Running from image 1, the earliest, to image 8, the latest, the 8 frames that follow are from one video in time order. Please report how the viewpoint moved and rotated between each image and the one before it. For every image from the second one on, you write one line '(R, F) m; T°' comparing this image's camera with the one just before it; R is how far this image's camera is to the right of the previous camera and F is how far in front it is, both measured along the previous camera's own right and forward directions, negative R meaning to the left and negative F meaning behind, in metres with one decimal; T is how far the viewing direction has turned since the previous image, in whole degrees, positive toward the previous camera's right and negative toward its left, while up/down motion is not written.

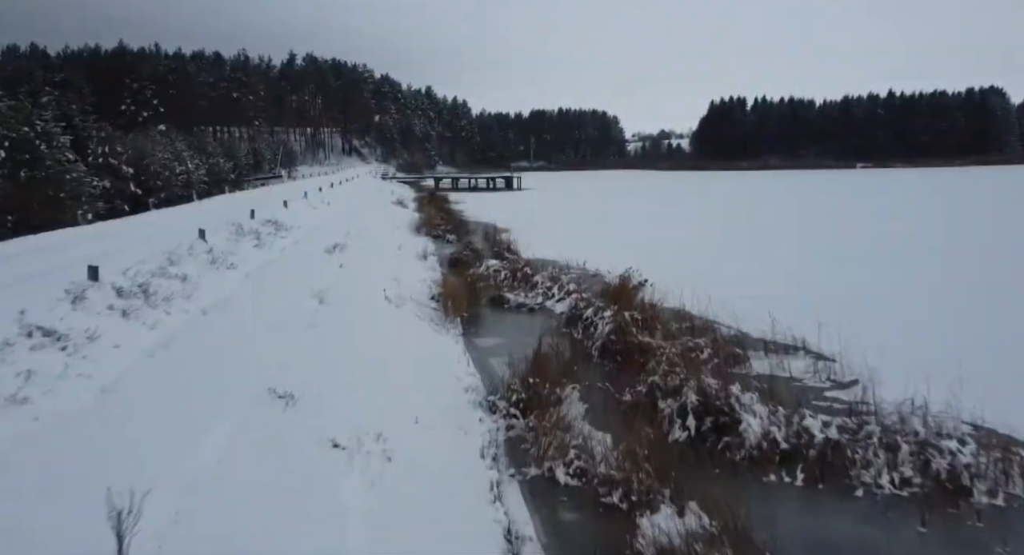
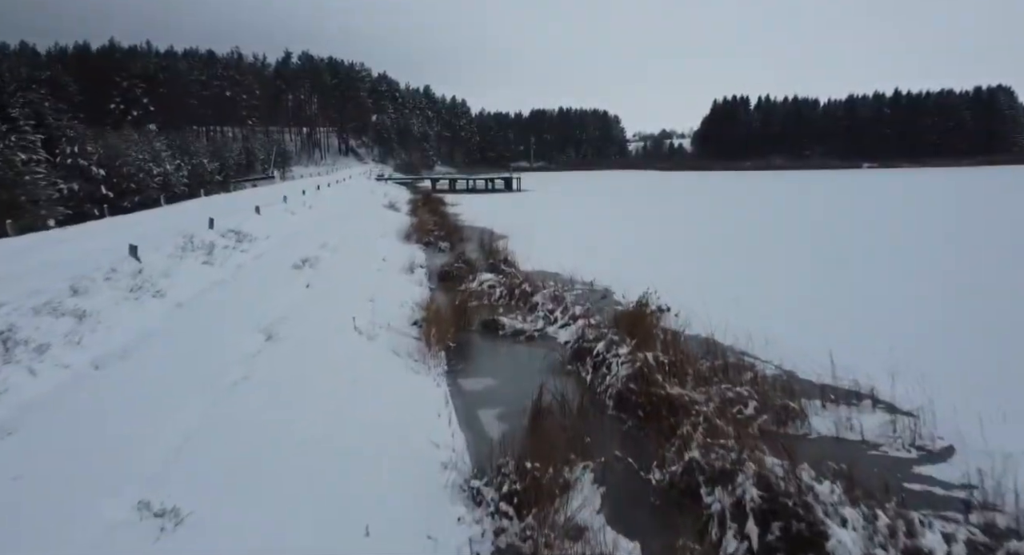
(+0.1, +1.5) m; 0°
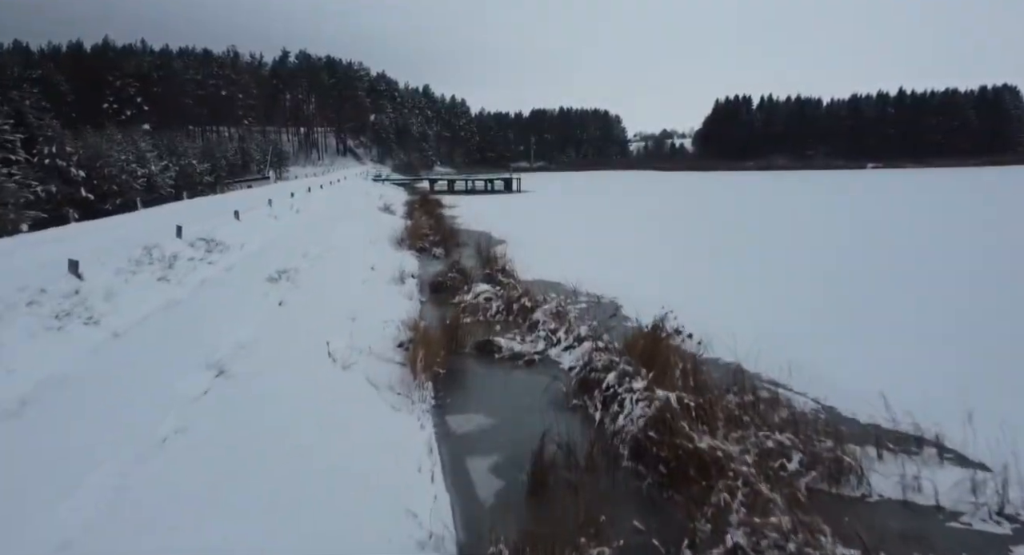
(0.0, +1.0) m; 0°
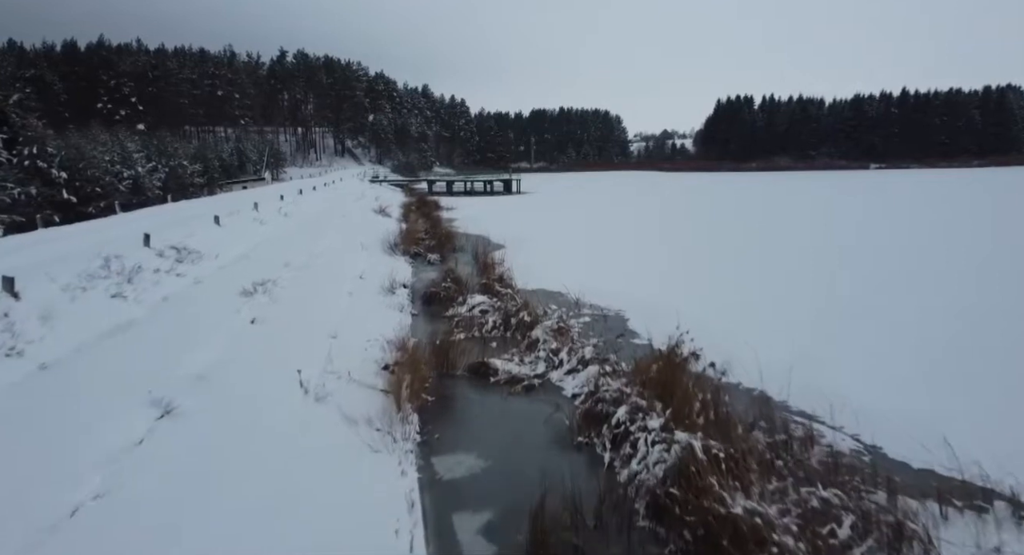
(0.0, +0.8) m; 0°
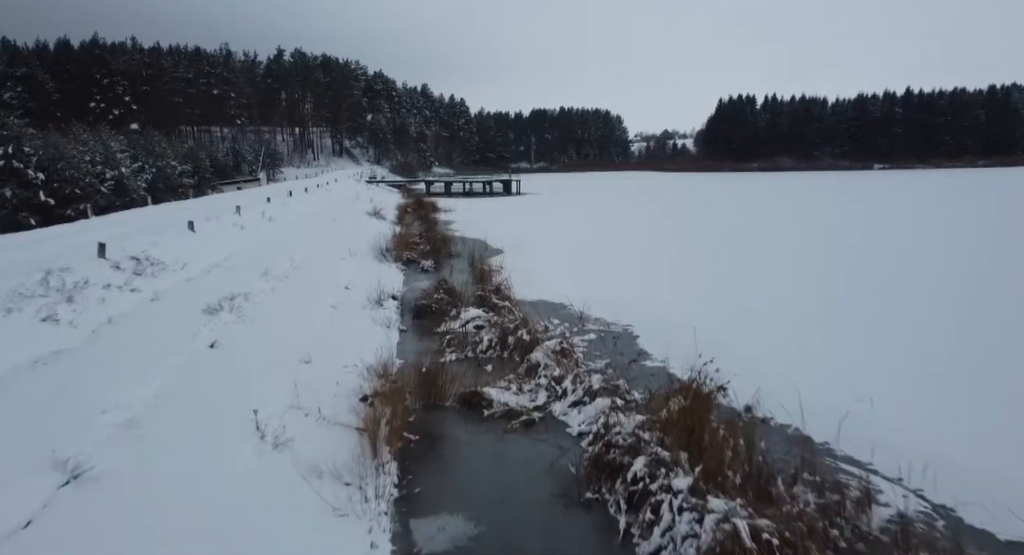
(0.0, +0.9) m; 0°
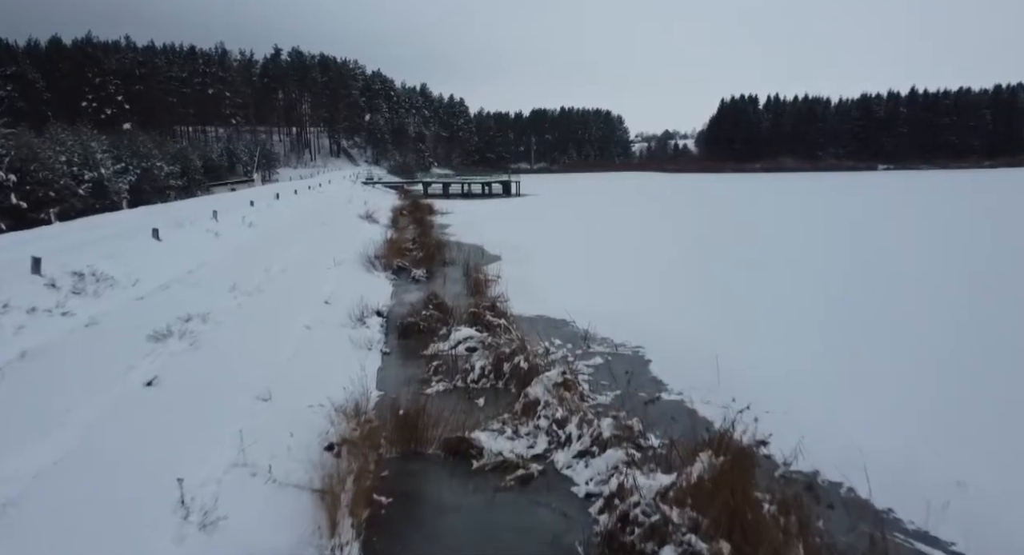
(+0.1, +1.0) m; 0°
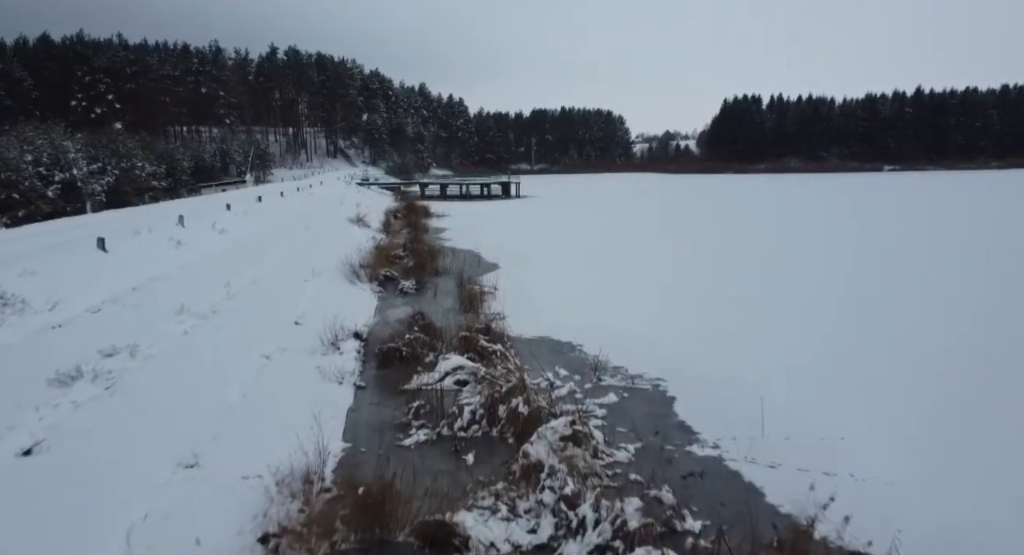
(0.0, +1.3) m; 0°
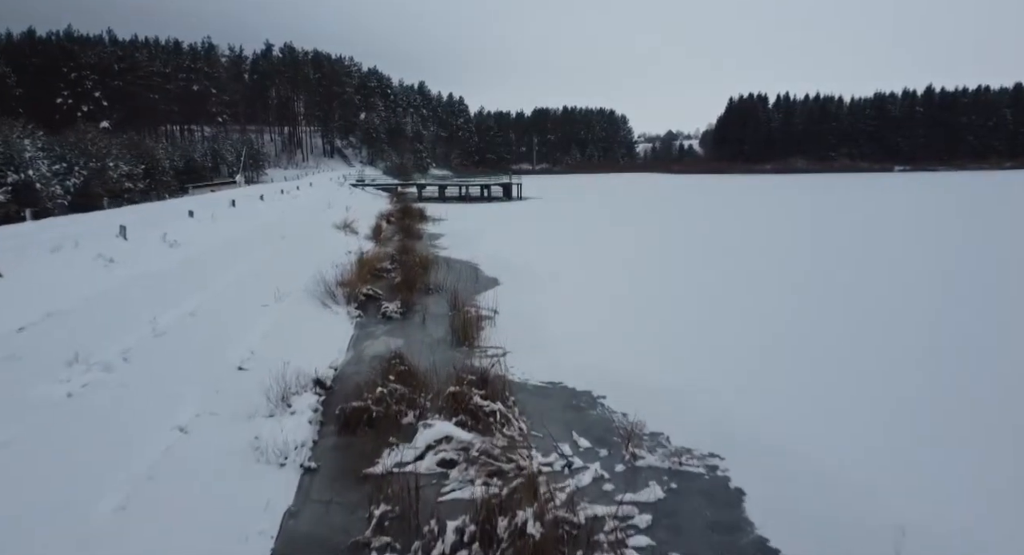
(0.0, +1.9) m; 0°
